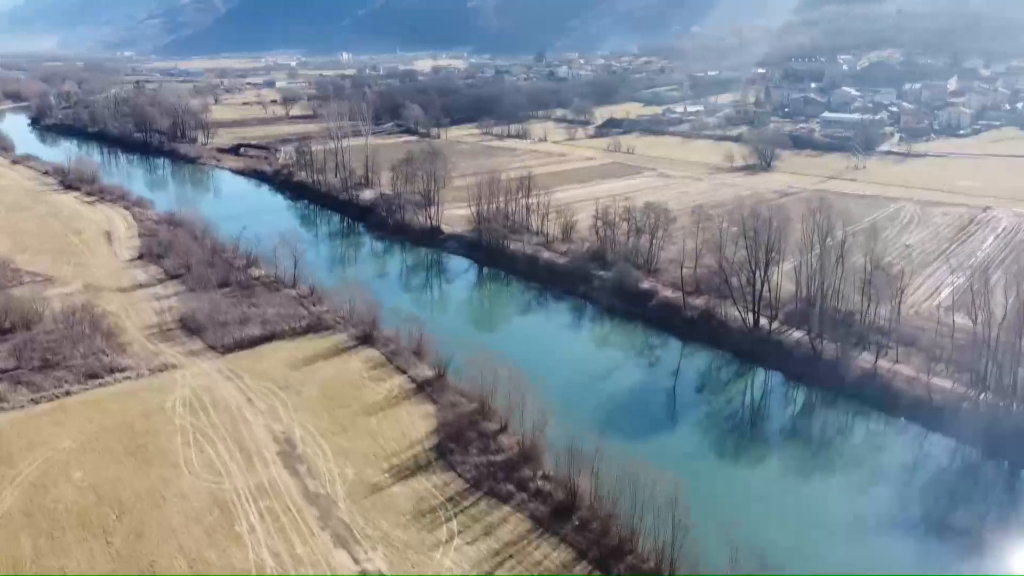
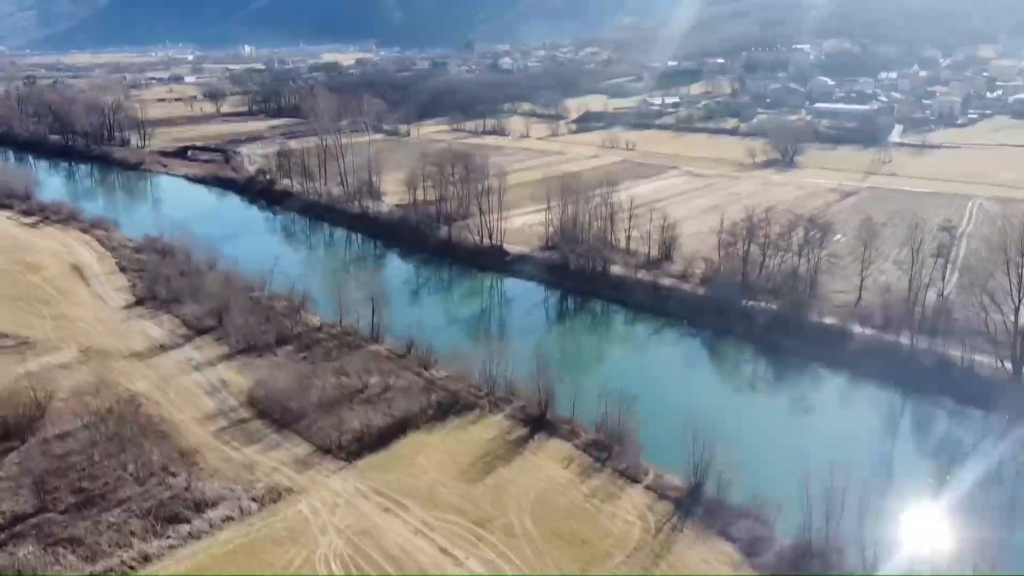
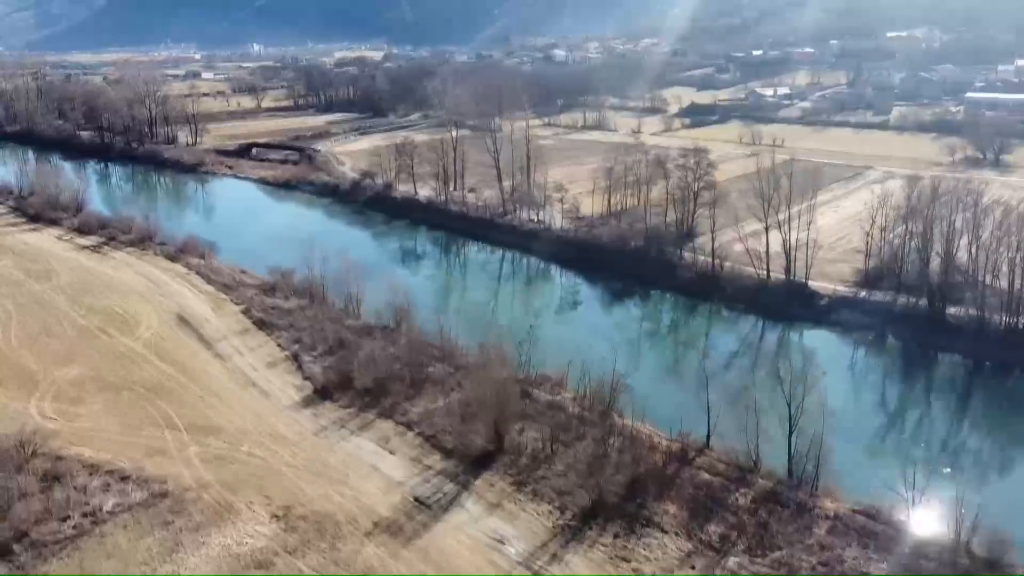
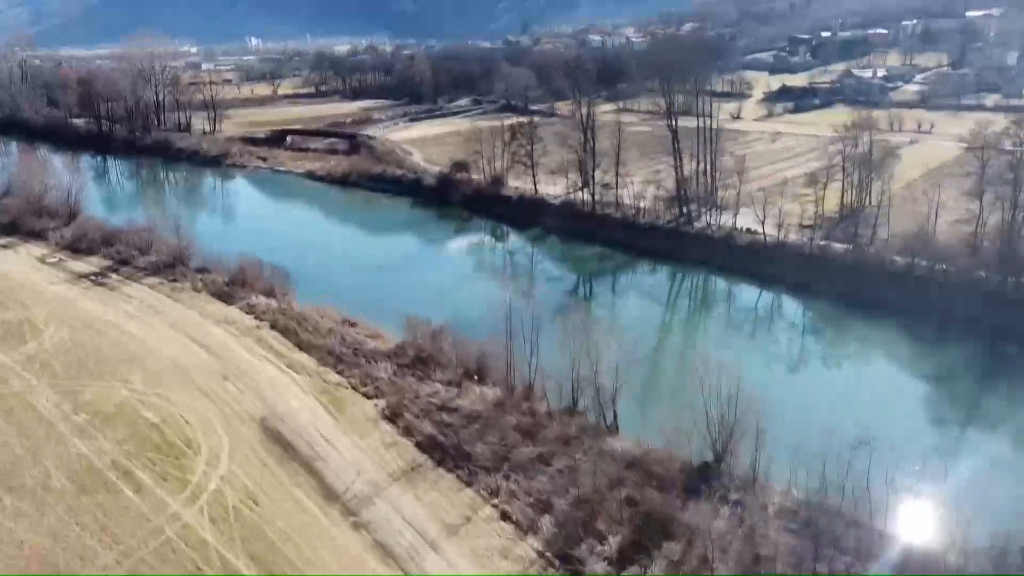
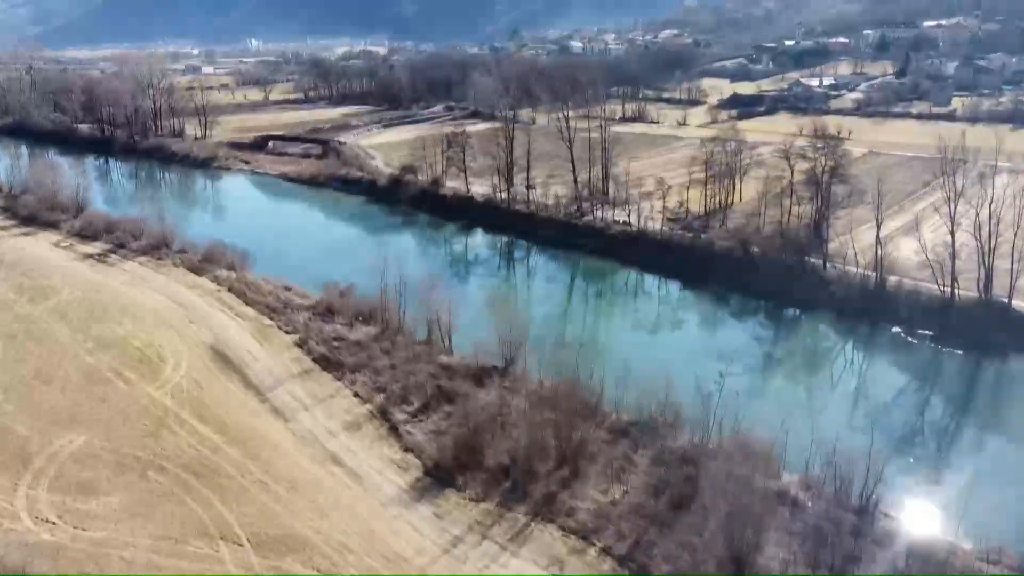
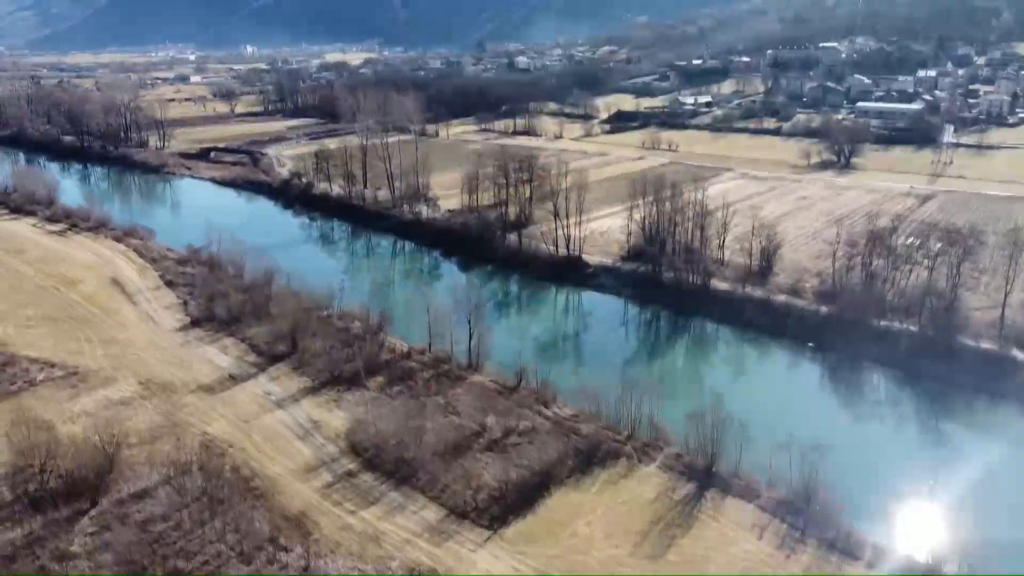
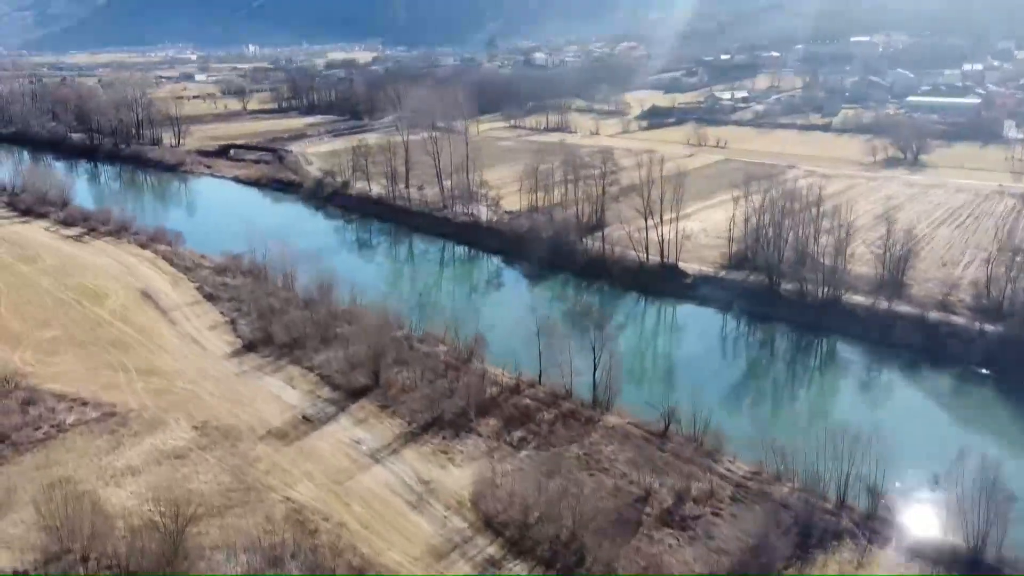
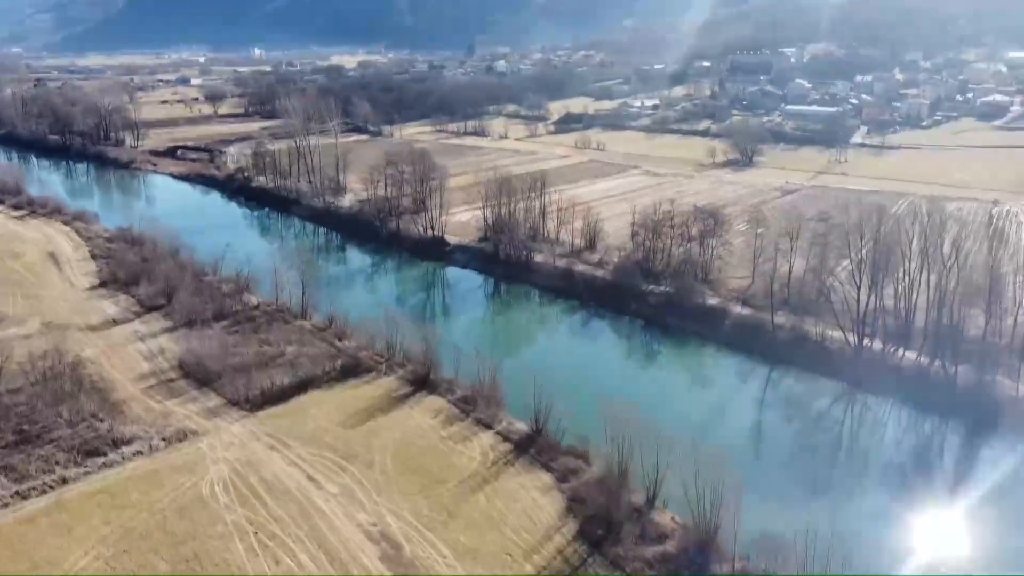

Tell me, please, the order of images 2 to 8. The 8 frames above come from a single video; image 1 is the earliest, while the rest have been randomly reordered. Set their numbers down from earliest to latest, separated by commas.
8, 2, 6, 7, 3, 5, 4
